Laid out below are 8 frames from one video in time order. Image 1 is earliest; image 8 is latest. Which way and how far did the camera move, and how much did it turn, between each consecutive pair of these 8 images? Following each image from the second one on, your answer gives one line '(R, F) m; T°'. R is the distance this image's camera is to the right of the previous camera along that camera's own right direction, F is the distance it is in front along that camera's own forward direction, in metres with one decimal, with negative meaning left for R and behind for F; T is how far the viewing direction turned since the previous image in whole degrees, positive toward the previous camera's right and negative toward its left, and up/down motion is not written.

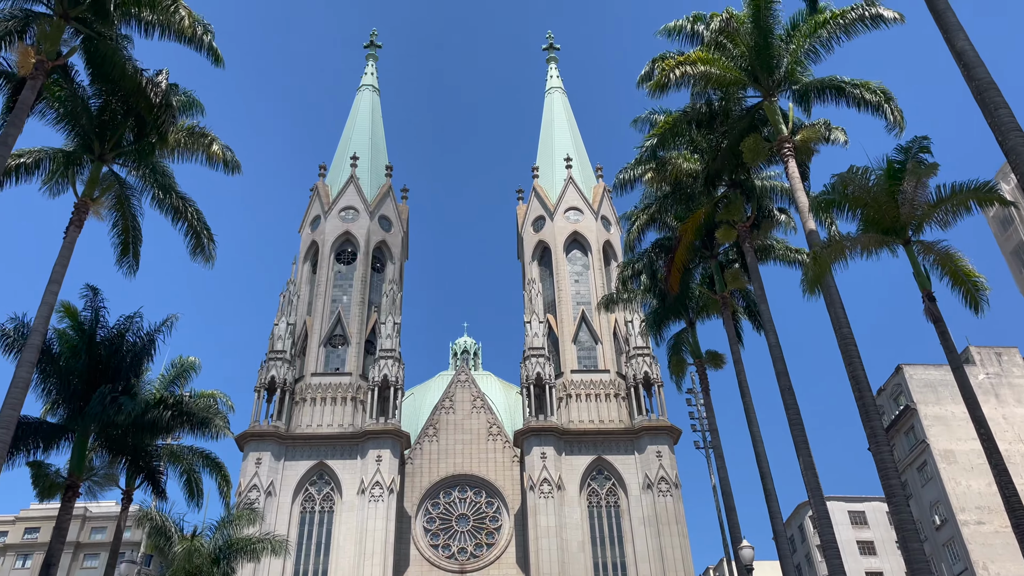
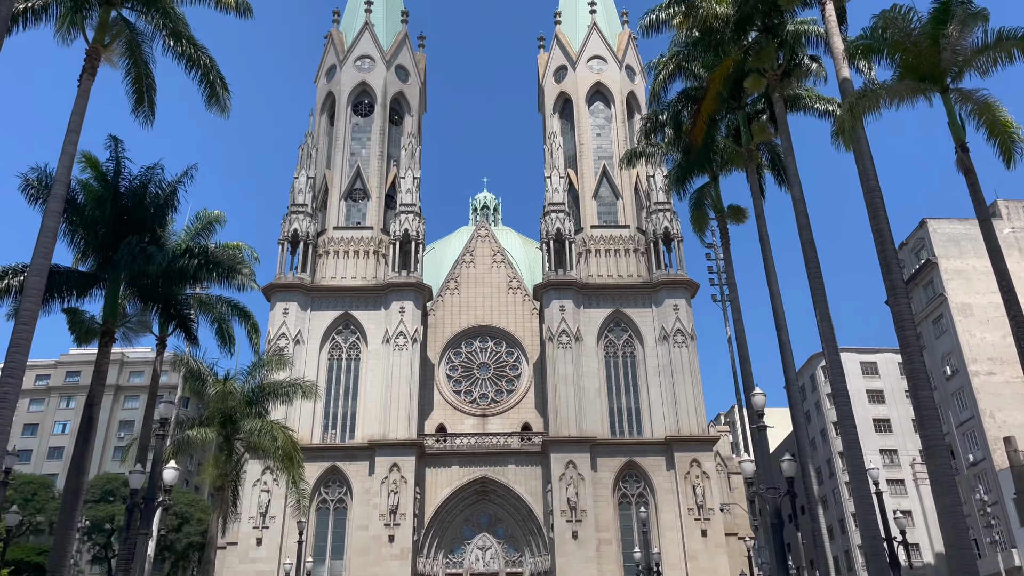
(0.0, 0.0) m; -1°
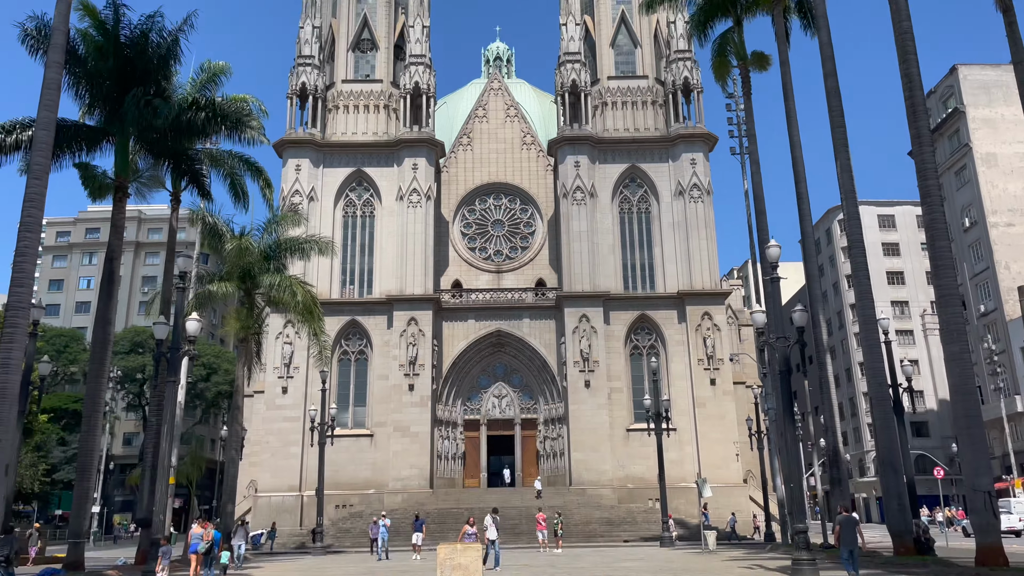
(0.0, +0.1) m; -1°
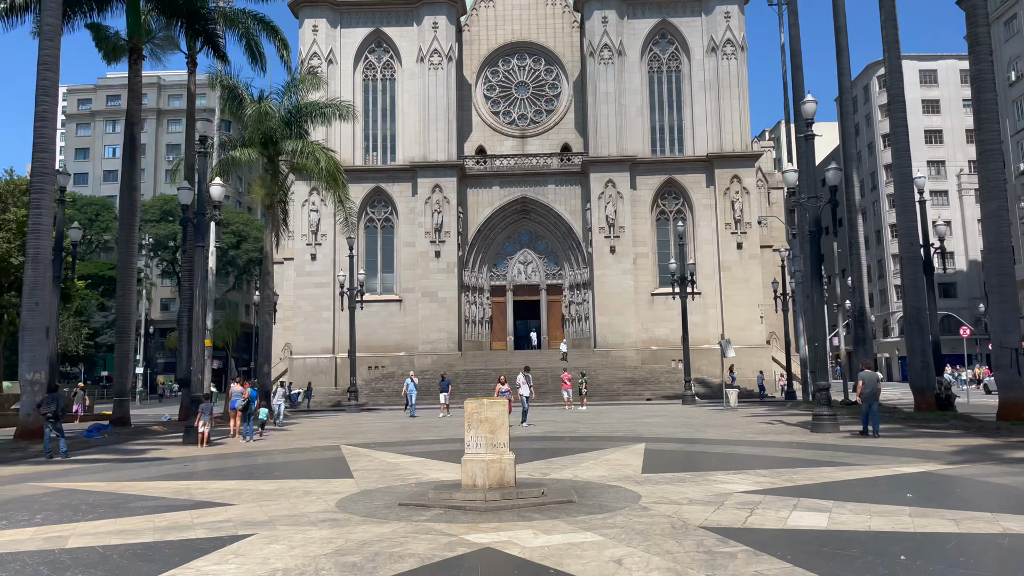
(0.0, +0.2) m; -2°
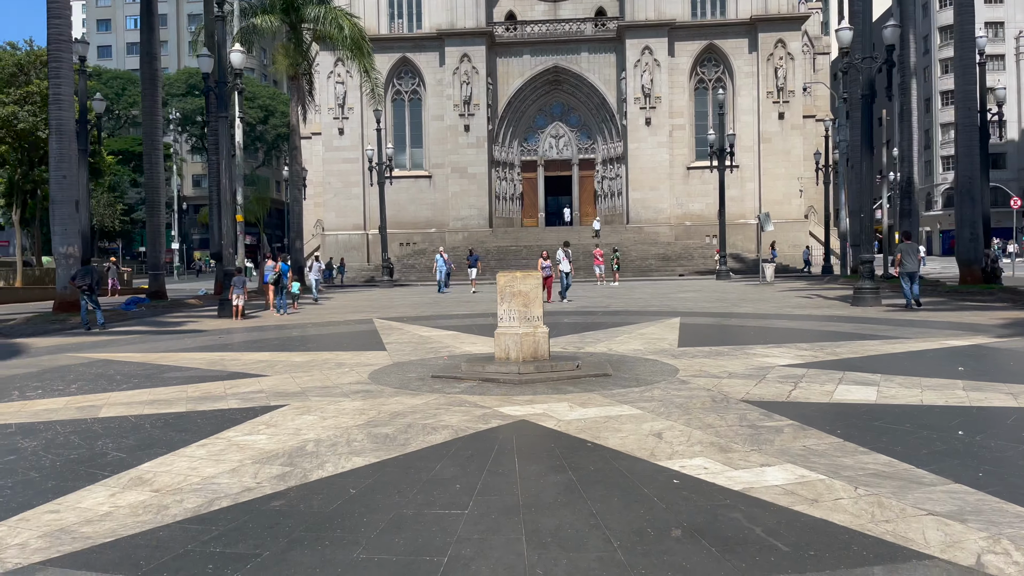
(0.0, +0.4) m; -2°
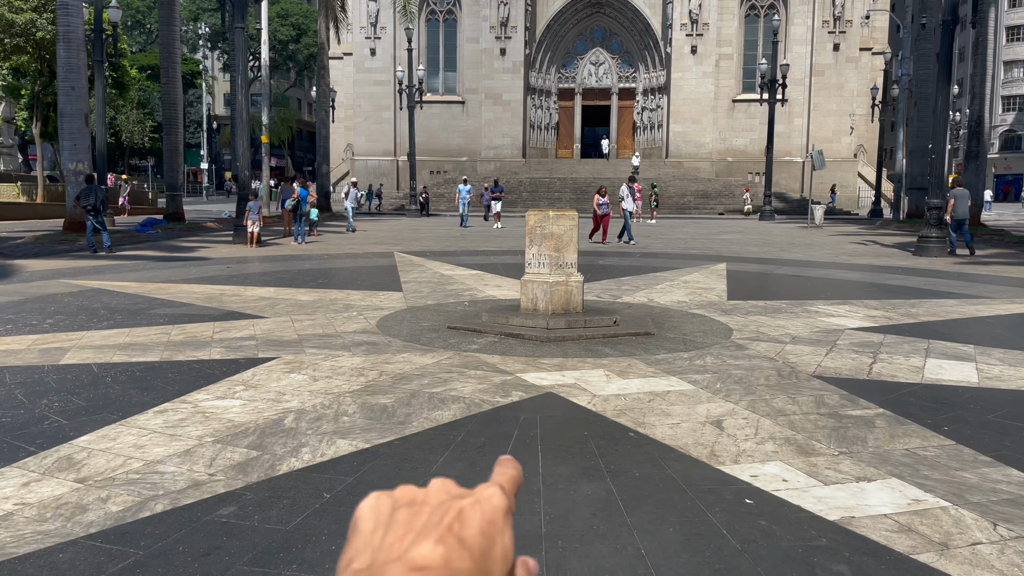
(0.0, +1.2) m; -2°
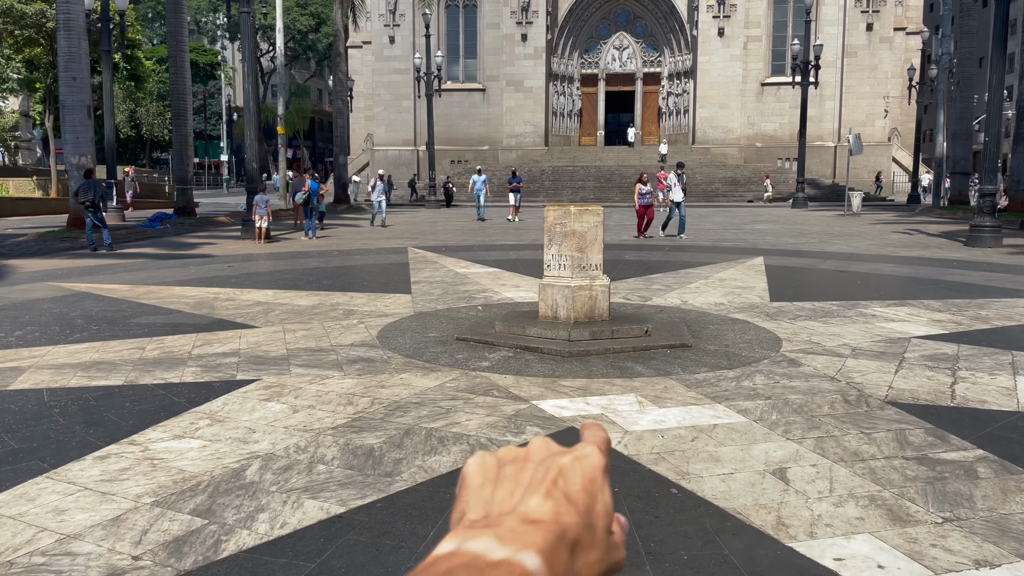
(+0.1, +0.9) m; -2°
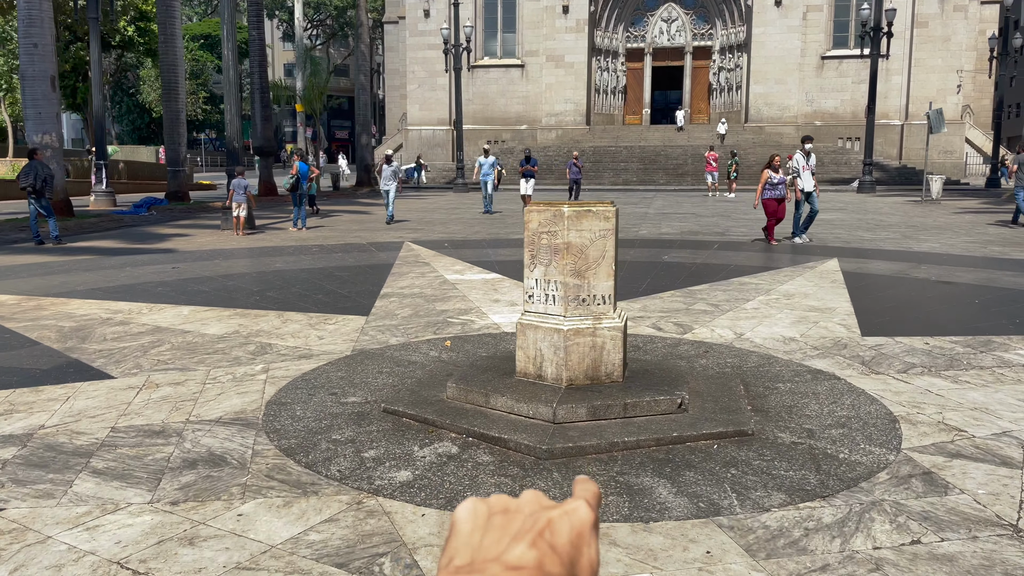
(+0.5, +2.5) m; -3°
